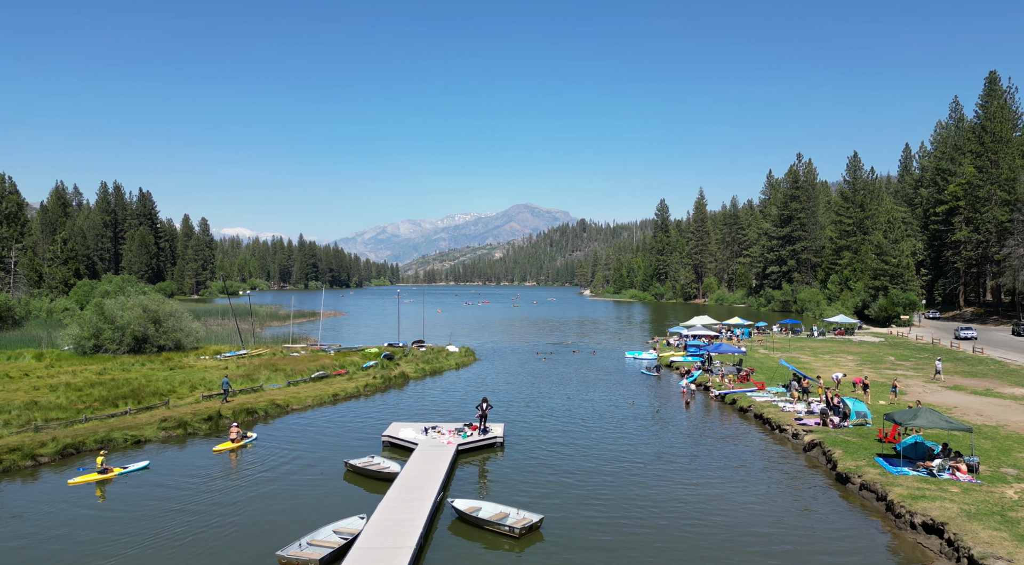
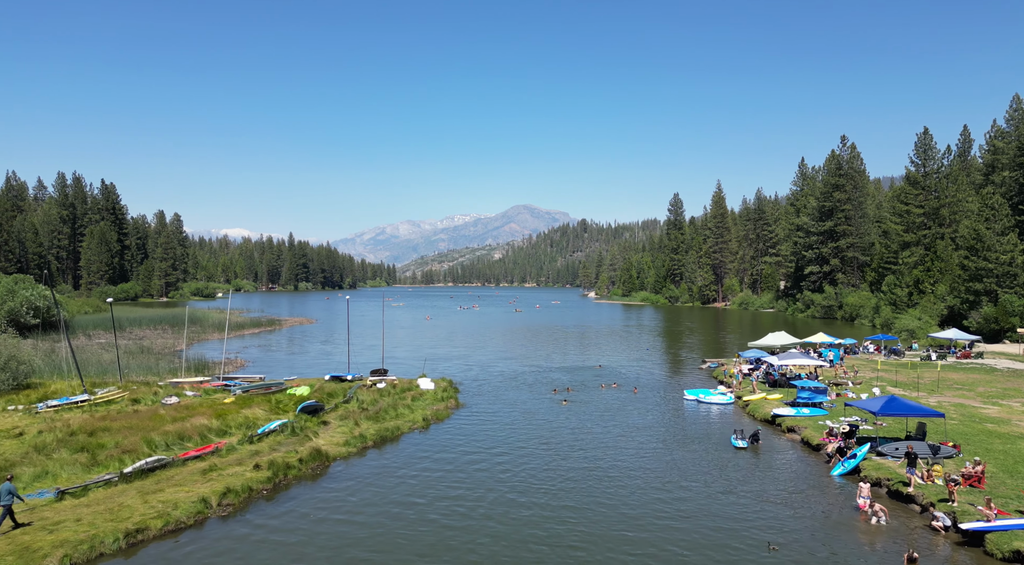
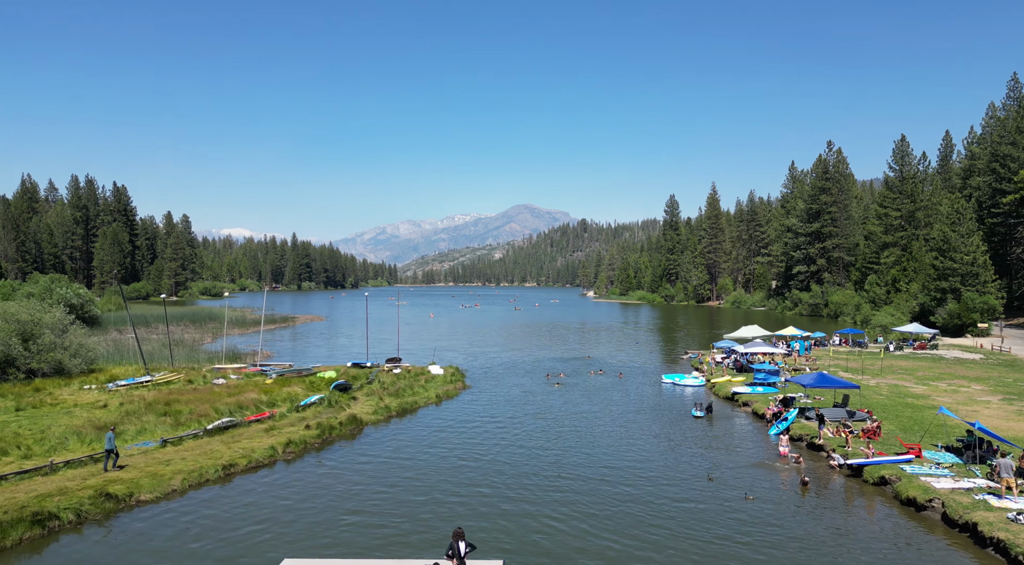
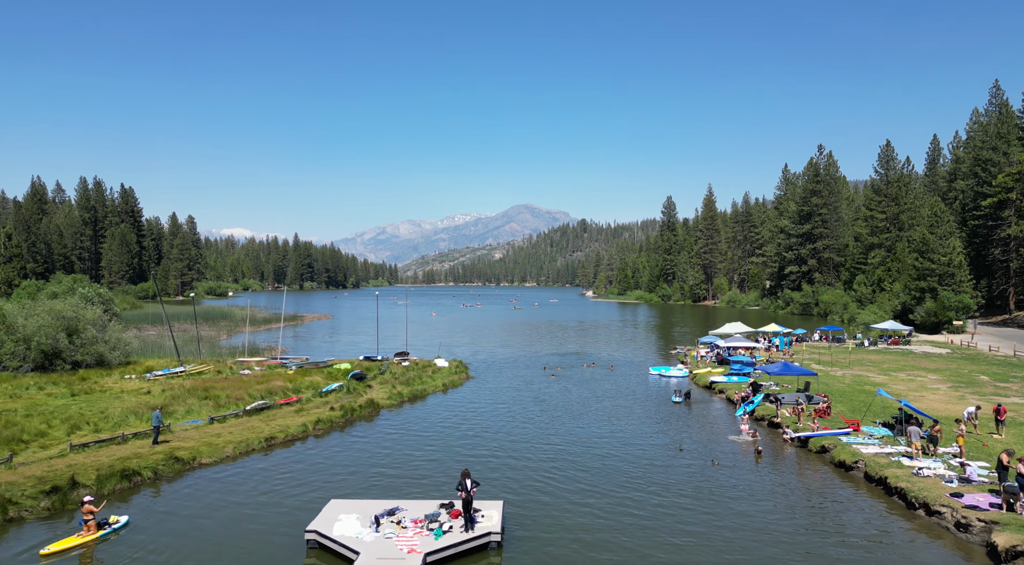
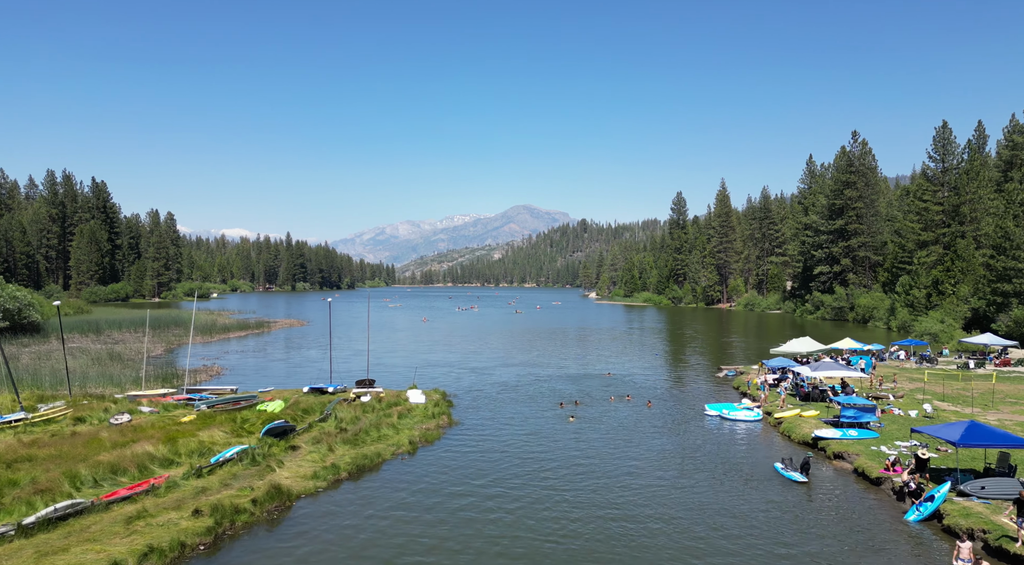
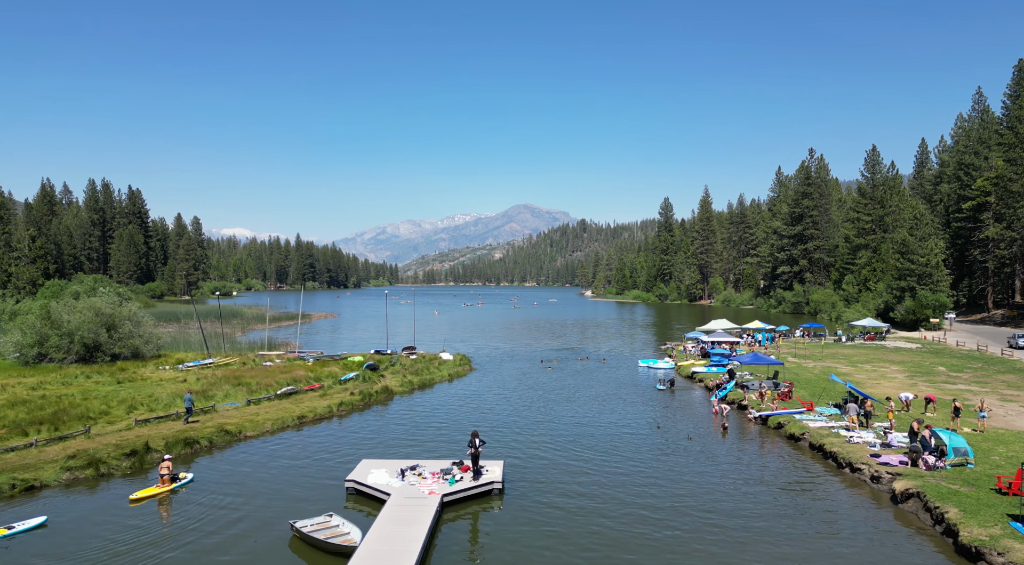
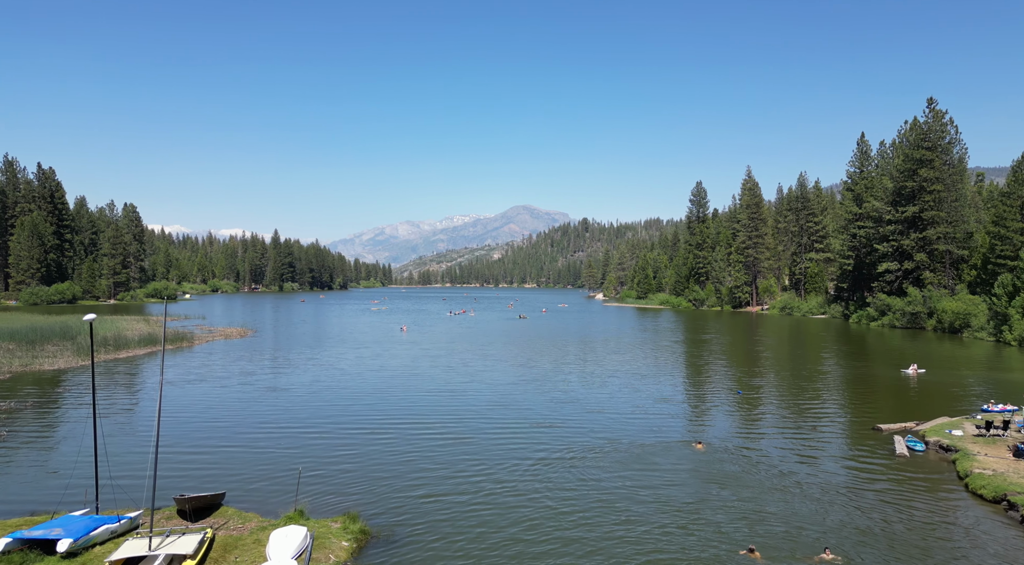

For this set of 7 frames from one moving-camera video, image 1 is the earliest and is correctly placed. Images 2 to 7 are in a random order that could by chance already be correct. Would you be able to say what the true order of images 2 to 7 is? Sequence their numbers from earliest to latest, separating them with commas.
6, 4, 3, 2, 5, 7
